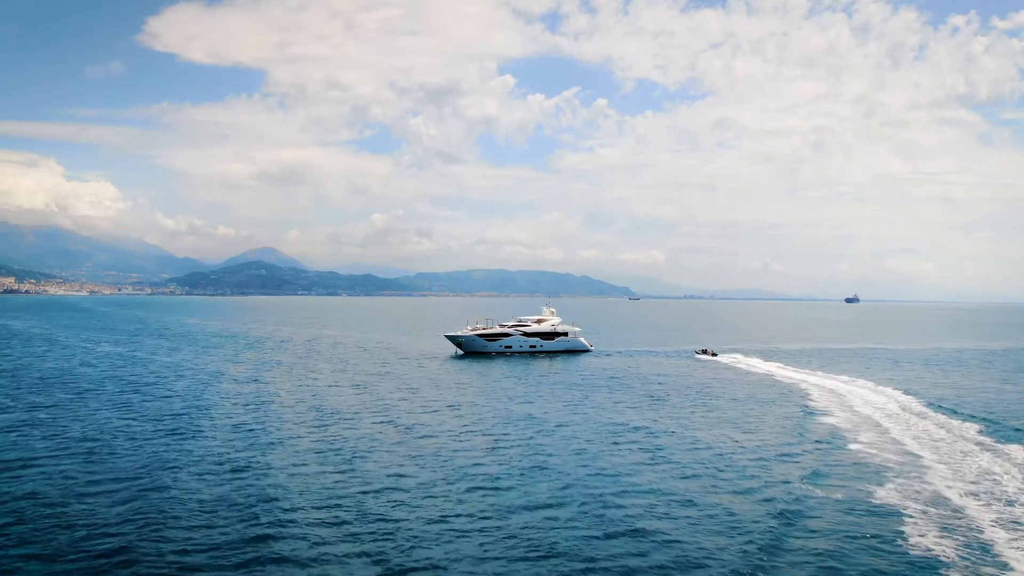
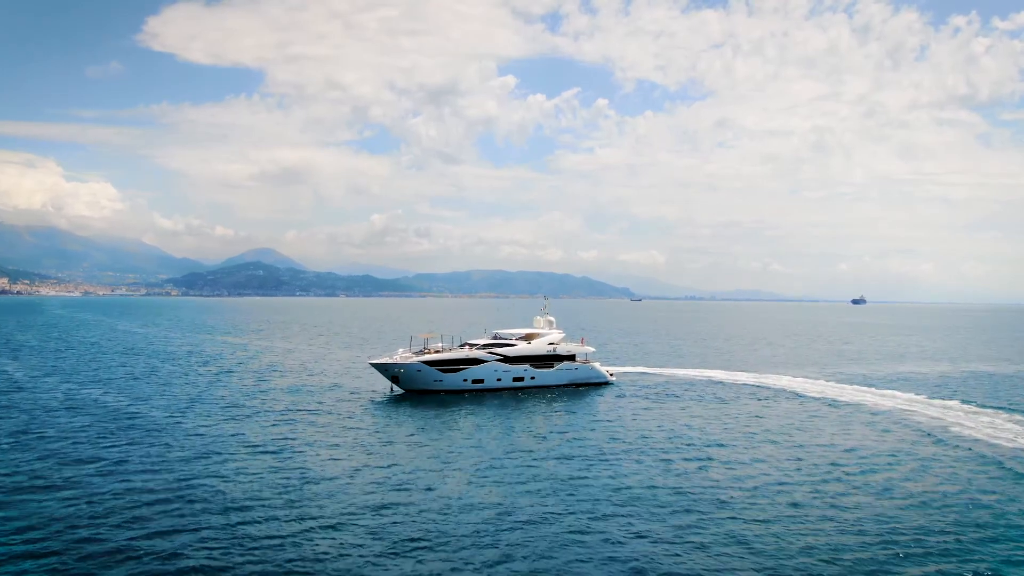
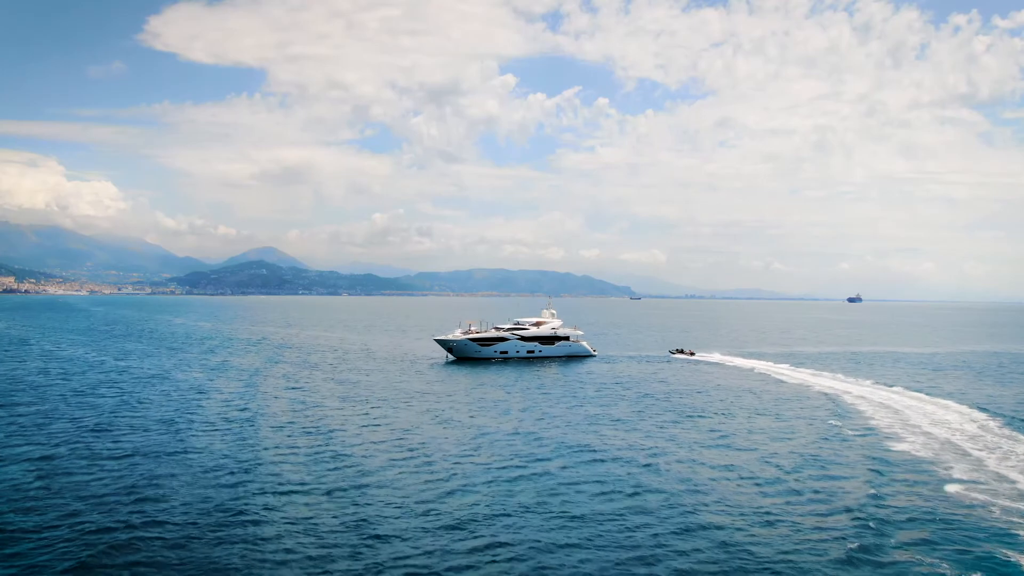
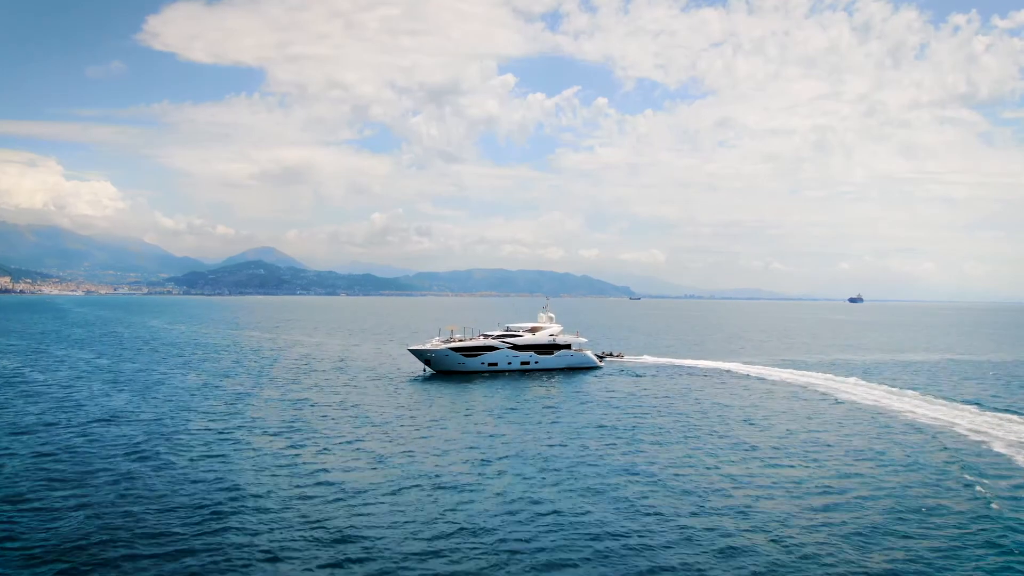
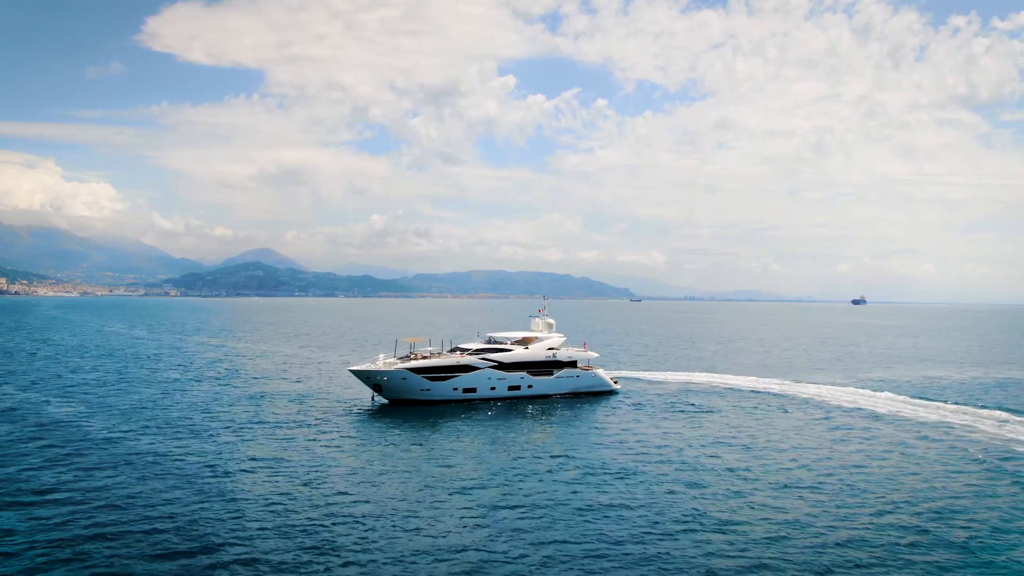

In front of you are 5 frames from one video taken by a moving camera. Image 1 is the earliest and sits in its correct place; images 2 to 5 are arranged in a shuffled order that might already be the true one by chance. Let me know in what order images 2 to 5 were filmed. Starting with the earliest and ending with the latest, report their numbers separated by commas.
3, 4, 2, 5
